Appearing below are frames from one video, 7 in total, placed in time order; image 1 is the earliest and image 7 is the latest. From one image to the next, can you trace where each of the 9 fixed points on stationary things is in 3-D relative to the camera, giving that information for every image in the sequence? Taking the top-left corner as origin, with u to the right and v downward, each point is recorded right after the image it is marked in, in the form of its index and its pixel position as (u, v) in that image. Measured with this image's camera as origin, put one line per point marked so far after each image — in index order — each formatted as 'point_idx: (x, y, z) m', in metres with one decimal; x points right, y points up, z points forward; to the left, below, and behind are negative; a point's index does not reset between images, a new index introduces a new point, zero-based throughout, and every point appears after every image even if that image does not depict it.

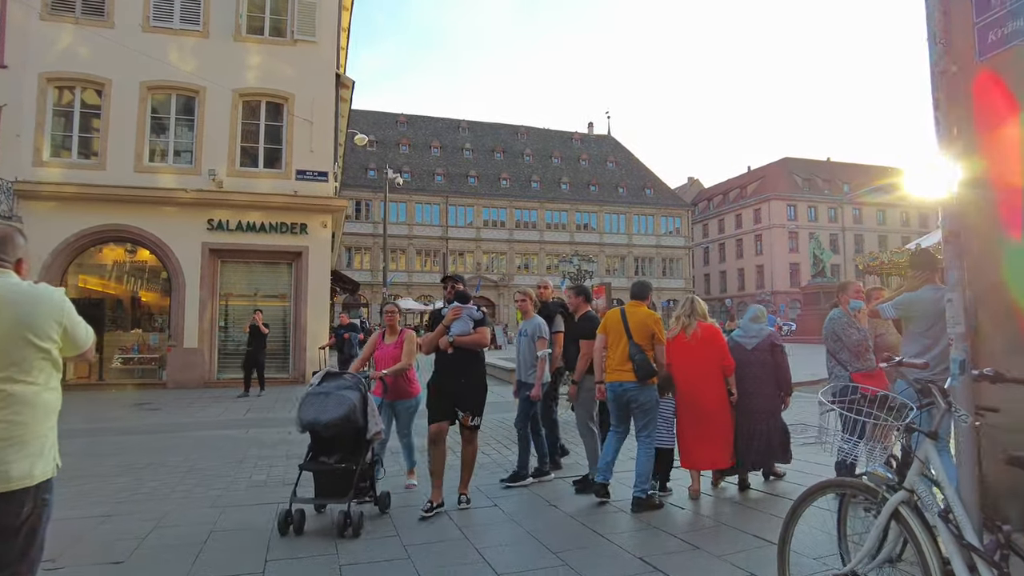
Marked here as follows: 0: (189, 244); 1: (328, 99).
0: (-7.8, +1.1, +16.0) m
1: (-4.8, +4.9, +17.1) m
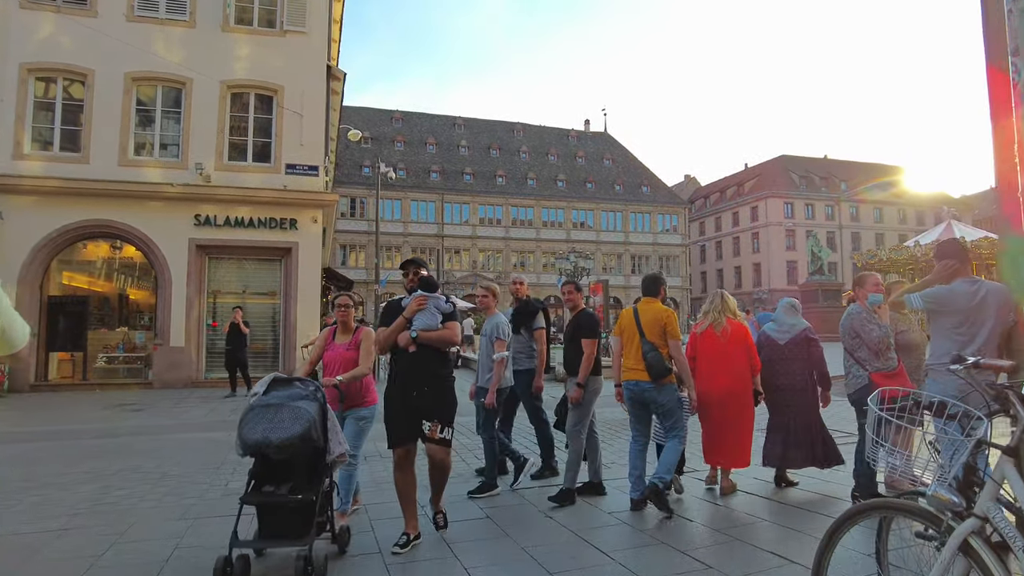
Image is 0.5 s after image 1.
0: (-7.9, +1.1, +15.6) m
1: (-4.9, +4.9, +16.6) m
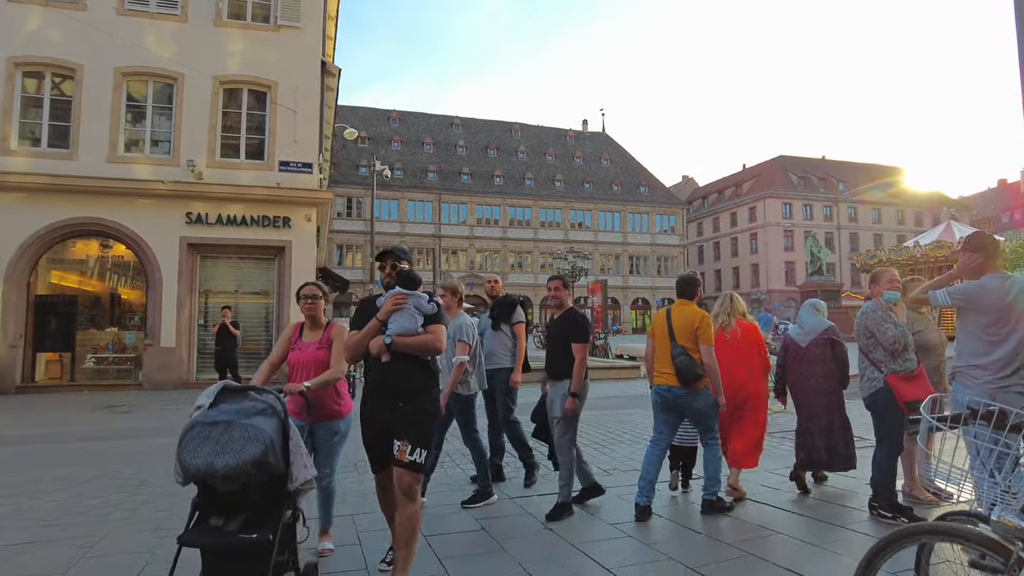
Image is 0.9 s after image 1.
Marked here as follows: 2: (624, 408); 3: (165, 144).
0: (-8.0, +1.2, +15.3) m
1: (-4.9, +4.9, +16.4) m
2: (+1.8, -1.9, +10.6) m
3: (-8.2, +3.4, +15.5) m
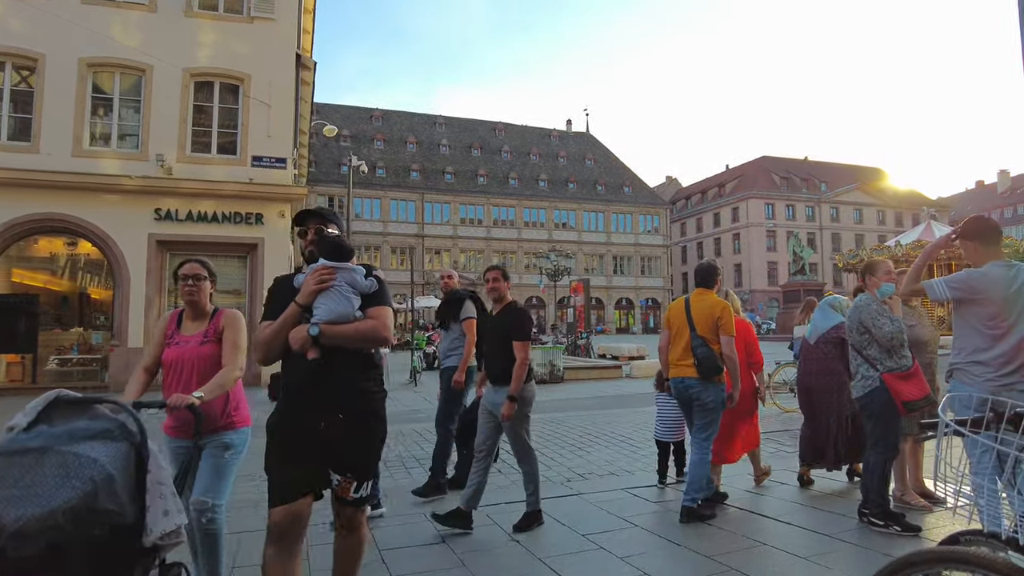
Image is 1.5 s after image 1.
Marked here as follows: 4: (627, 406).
0: (-8.4, +1.2, +14.8) m
1: (-5.4, +5.0, +15.9) m
2: (+1.4, -1.9, +10.3) m
3: (-8.6, +3.4, +15.0) m
4: (+1.9, -1.9, +10.8) m
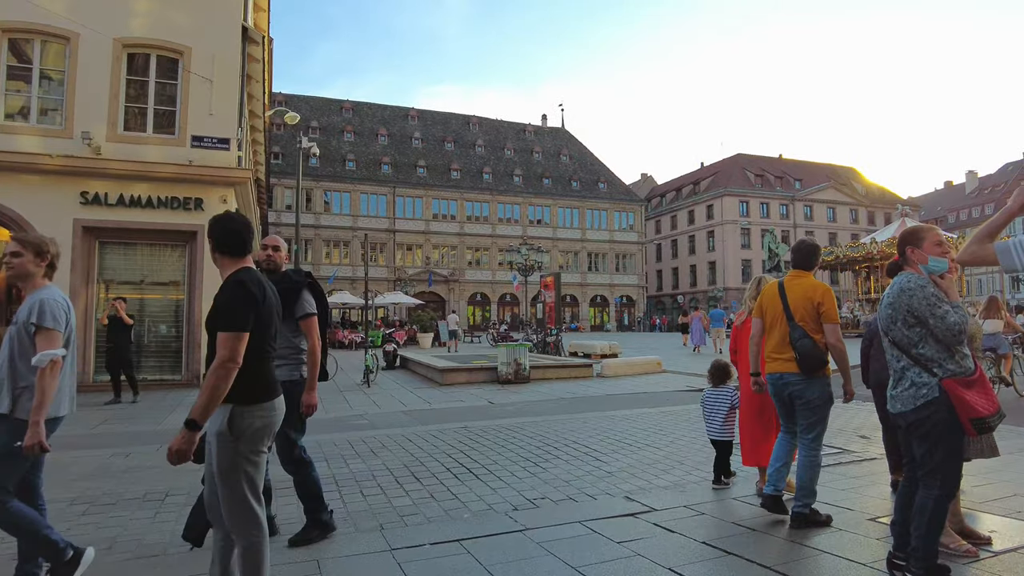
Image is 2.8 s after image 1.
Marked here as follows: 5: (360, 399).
0: (-9.2, +1.4, +13.4) m
1: (-6.2, +5.2, +14.6) m
2: (+0.8, -1.8, +9.3) m
3: (-9.4, +3.6, +13.6) m
4: (+1.2, -1.8, +9.8) m
5: (-2.7, -2.0, +11.7) m
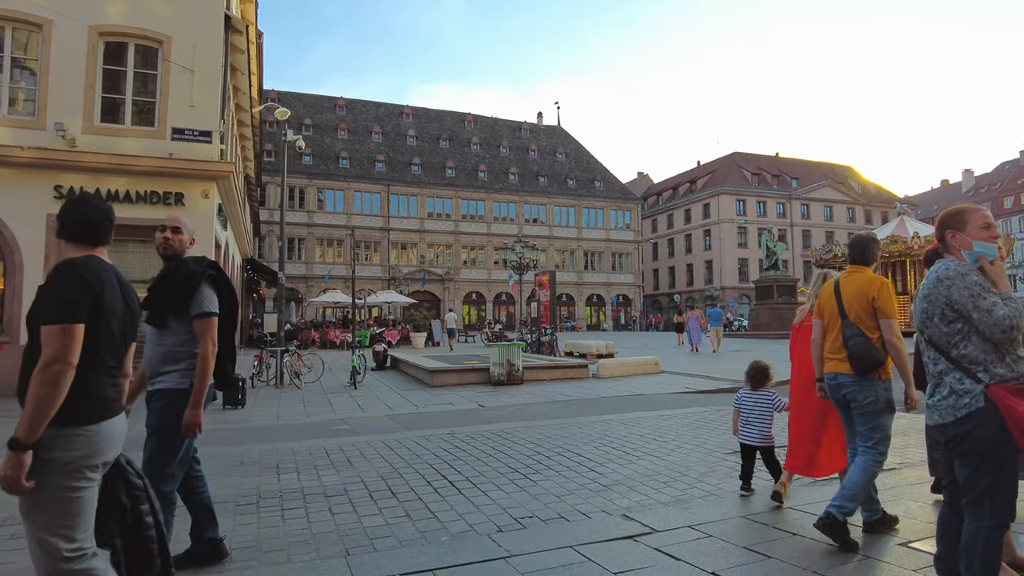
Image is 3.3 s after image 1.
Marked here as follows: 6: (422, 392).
0: (-9.4, +1.4, +12.8) m
1: (-6.4, +5.2, +14.1) m
2: (+0.7, -1.7, +8.8) m
3: (-9.5, +3.6, +13.0) m
4: (+1.1, -1.7, +9.3) m
5: (-2.8, -1.9, +11.2) m
6: (-1.7, -1.9, +12.4) m
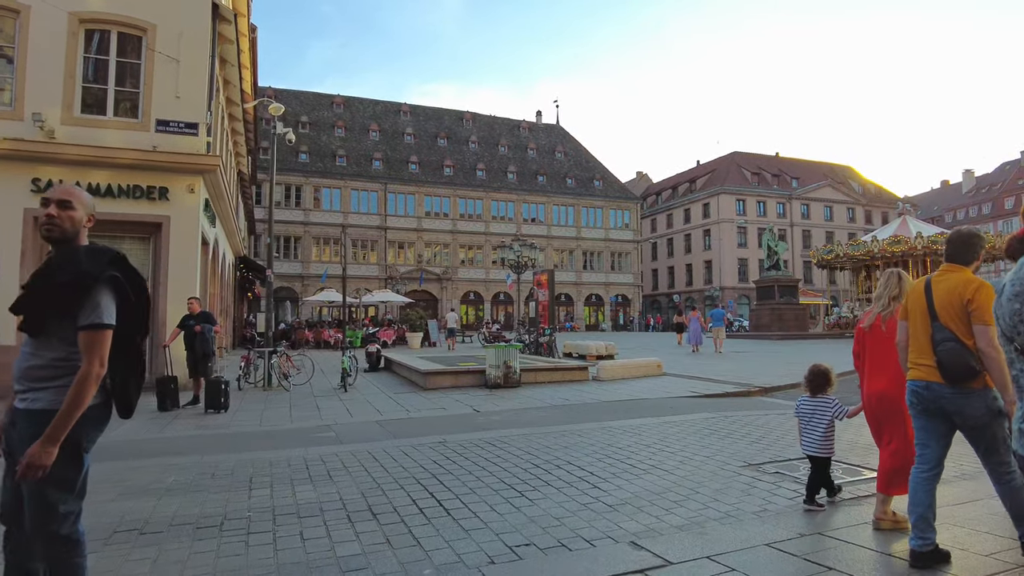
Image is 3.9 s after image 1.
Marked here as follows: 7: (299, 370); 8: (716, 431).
0: (-9.4, +1.5, +12.3) m
1: (-6.4, +5.2, +13.6) m
2: (+0.6, -1.7, +8.3) m
3: (-9.6, +3.7, +12.5) m
4: (+1.1, -1.7, +8.8) m
5: (-2.9, -1.9, +10.7) m
6: (-1.8, -1.9, +11.9) m
7: (-4.6, -1.8, +14.1) m
8: (+2.4, -1.7, +7.8) m
